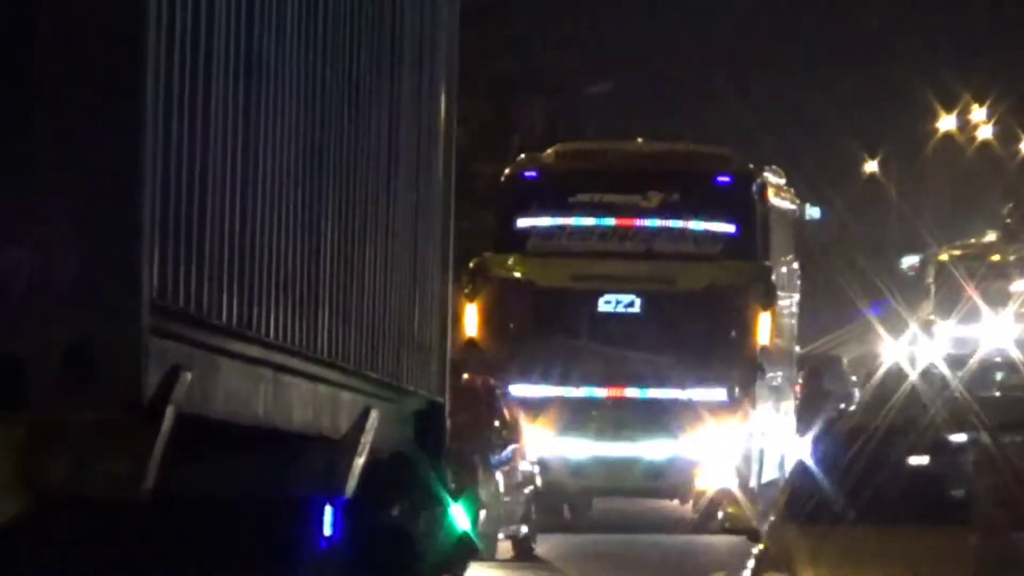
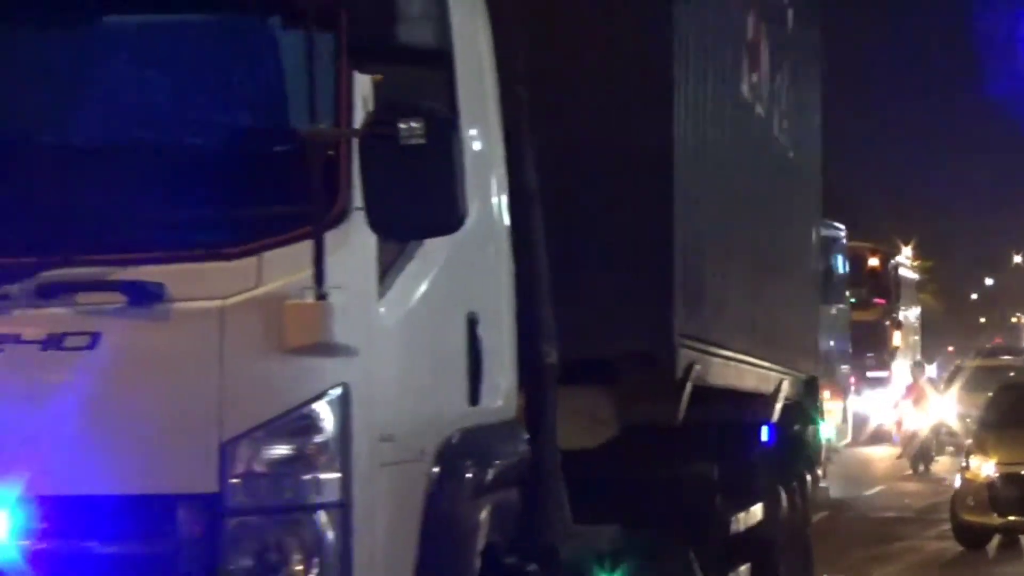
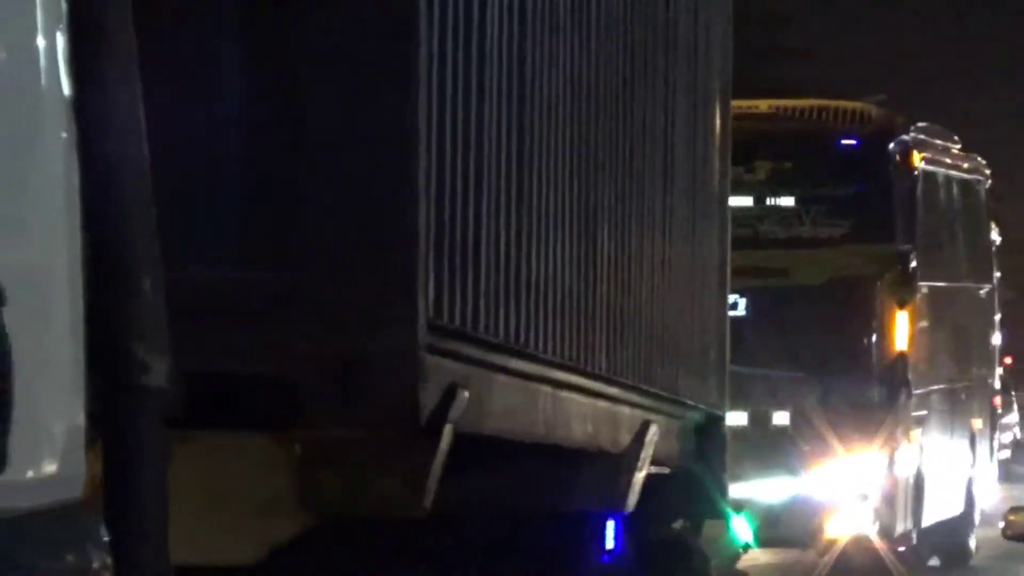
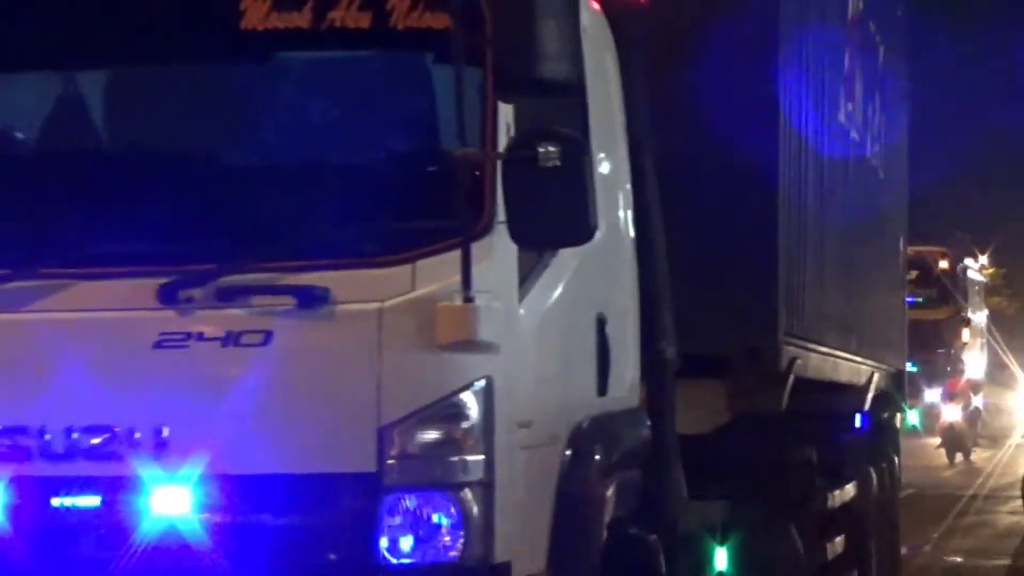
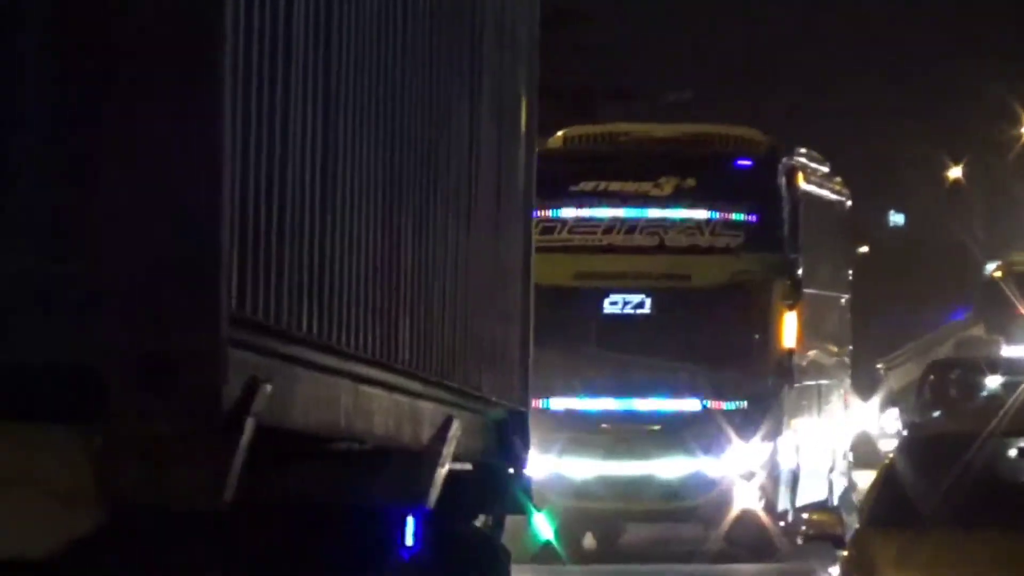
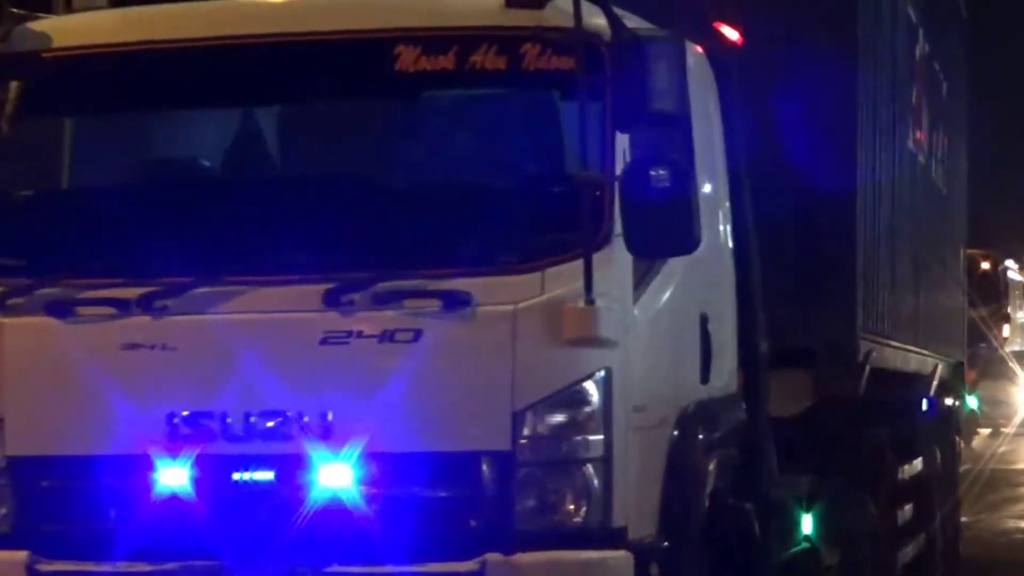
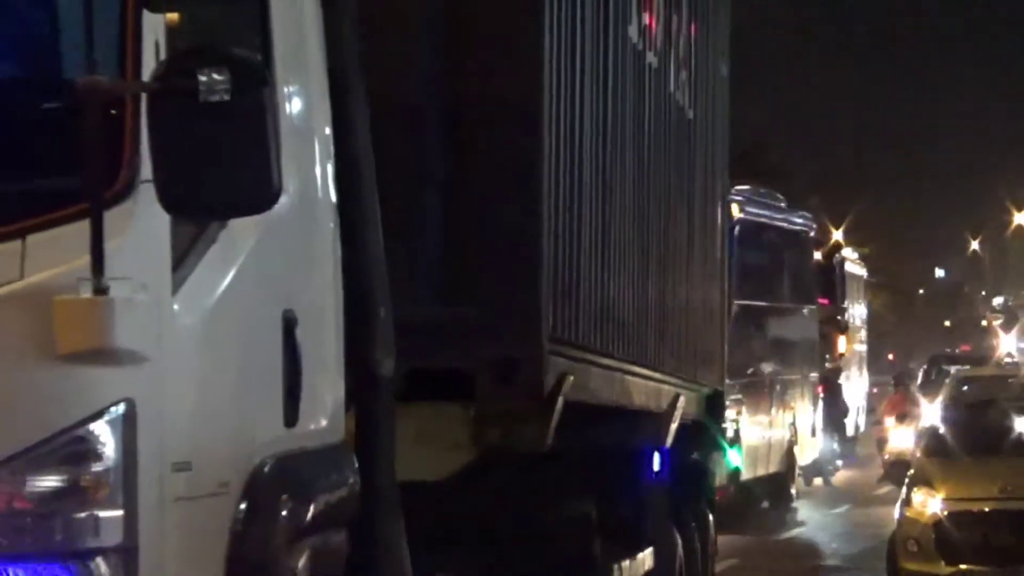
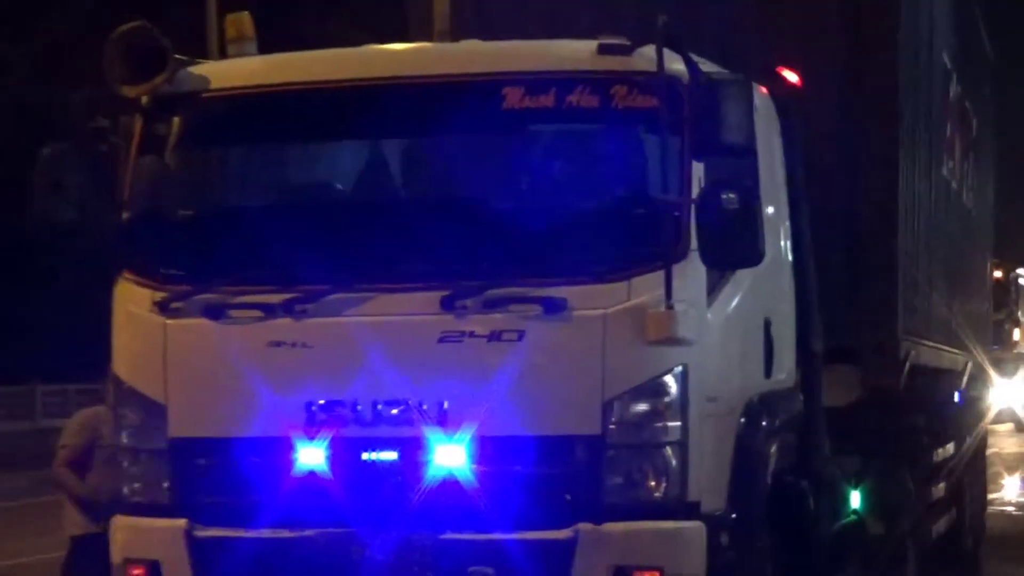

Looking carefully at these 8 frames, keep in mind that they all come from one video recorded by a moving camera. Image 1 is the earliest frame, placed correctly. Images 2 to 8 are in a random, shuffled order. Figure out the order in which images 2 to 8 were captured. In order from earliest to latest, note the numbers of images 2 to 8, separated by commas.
5, 3, 7, 2, 4, 6, 8
